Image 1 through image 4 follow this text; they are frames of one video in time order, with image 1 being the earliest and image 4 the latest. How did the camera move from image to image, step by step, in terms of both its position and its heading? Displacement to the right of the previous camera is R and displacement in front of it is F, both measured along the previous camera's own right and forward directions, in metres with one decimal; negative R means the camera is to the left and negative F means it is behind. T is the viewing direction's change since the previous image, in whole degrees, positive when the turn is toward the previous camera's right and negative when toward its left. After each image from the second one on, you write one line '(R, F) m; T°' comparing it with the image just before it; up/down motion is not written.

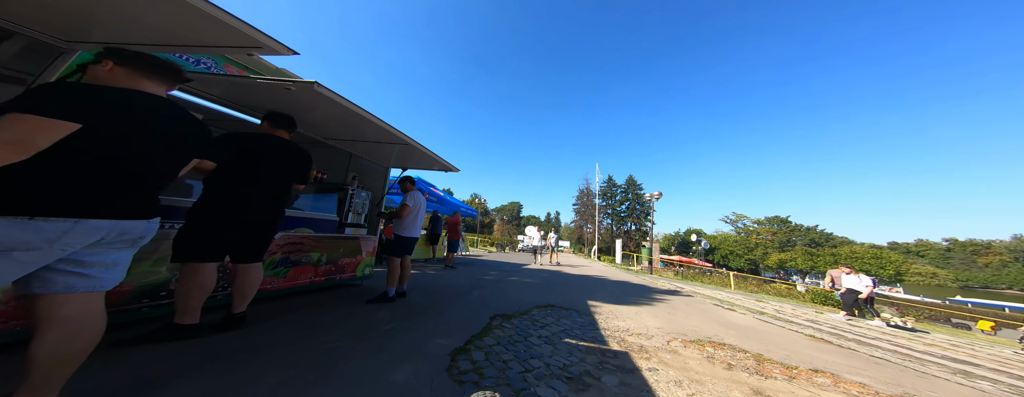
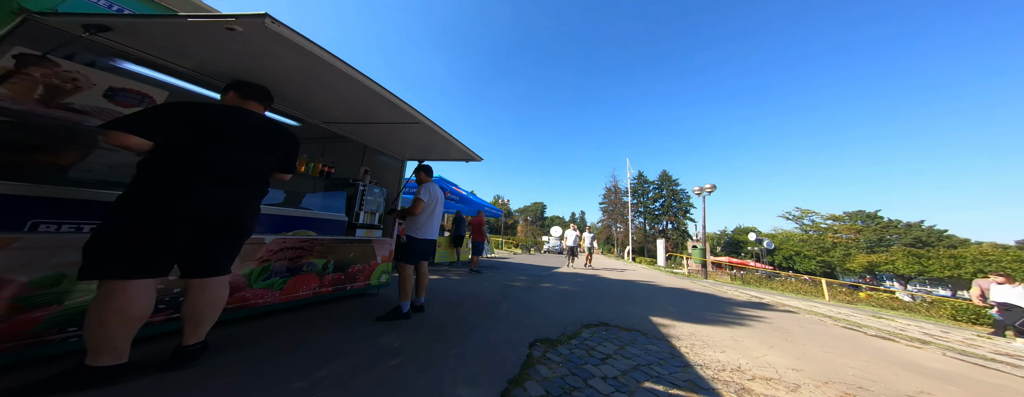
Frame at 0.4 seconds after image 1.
(-0.2, +0.7) m; -5°
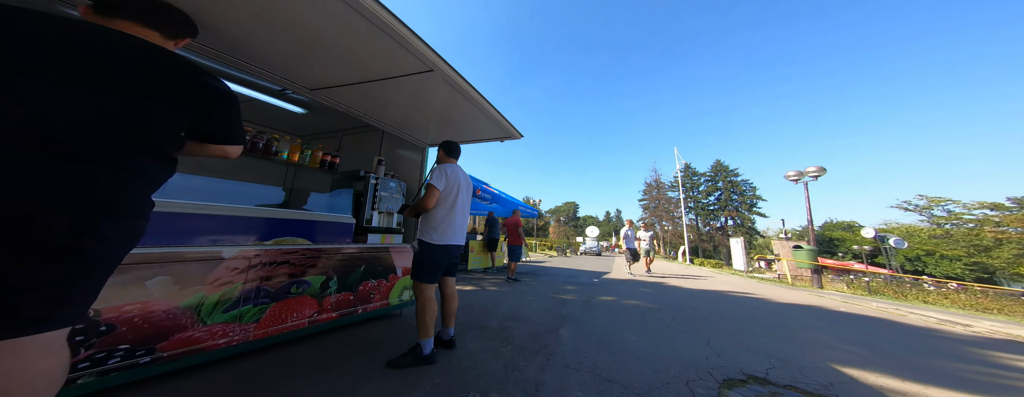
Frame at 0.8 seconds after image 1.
(-0.3, +1.0) m; -7°
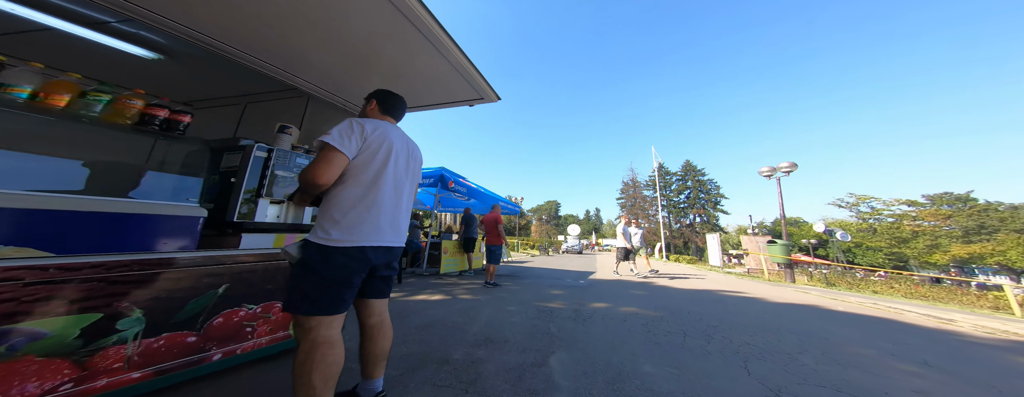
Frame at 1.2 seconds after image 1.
(+0.1, +0.7) m; +4°
